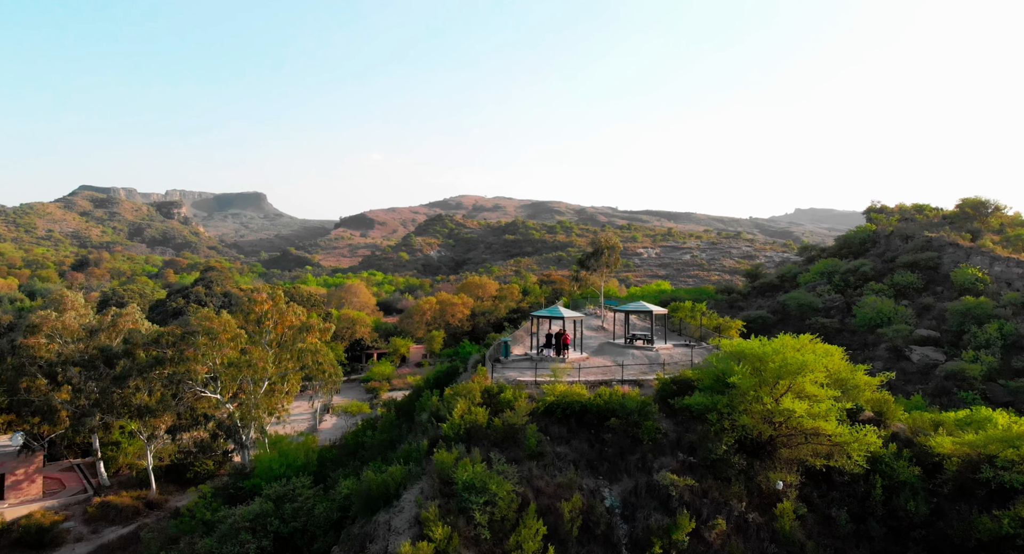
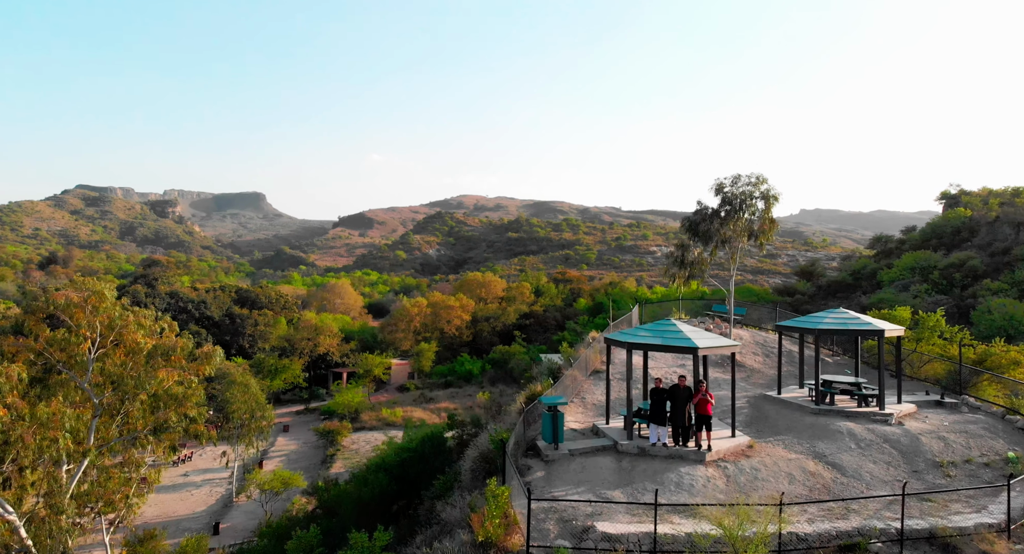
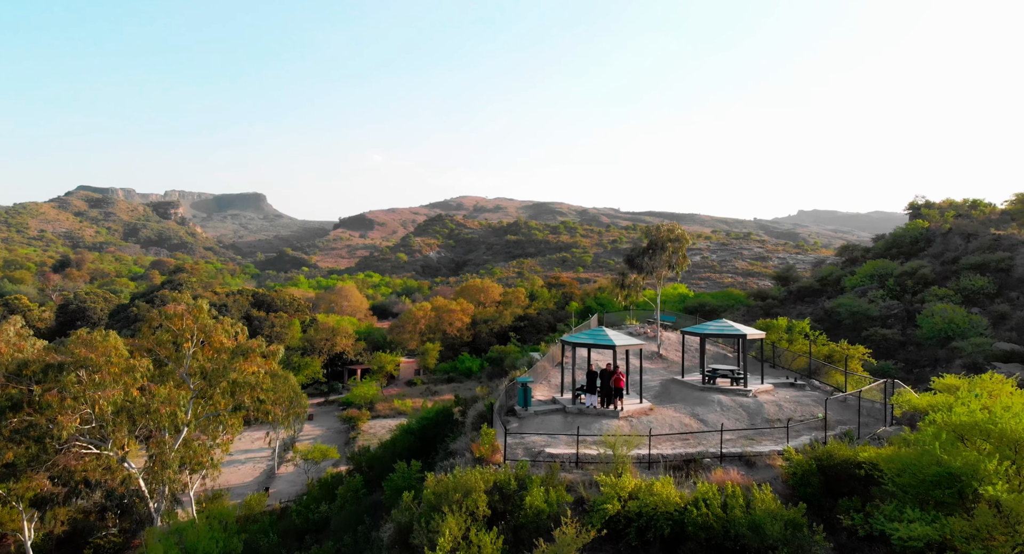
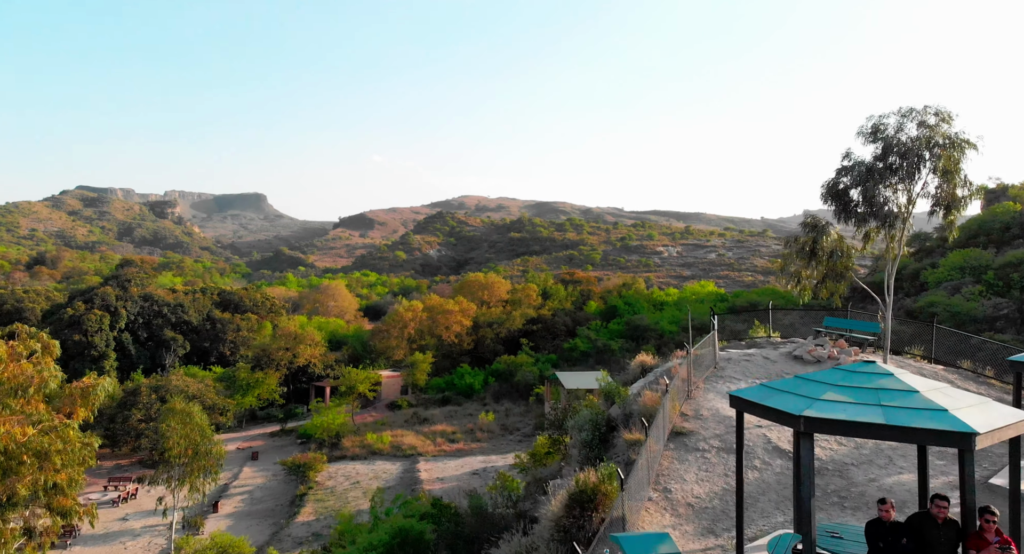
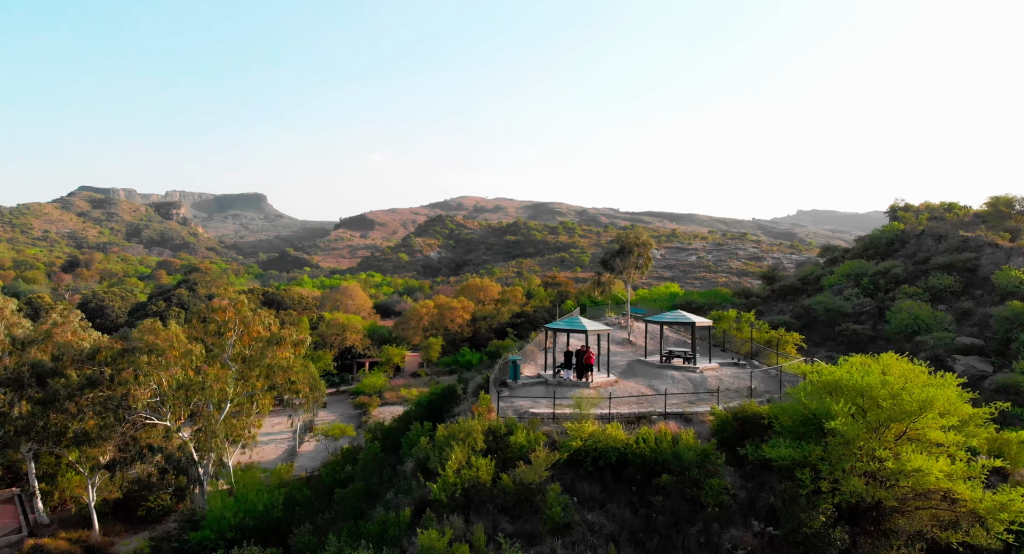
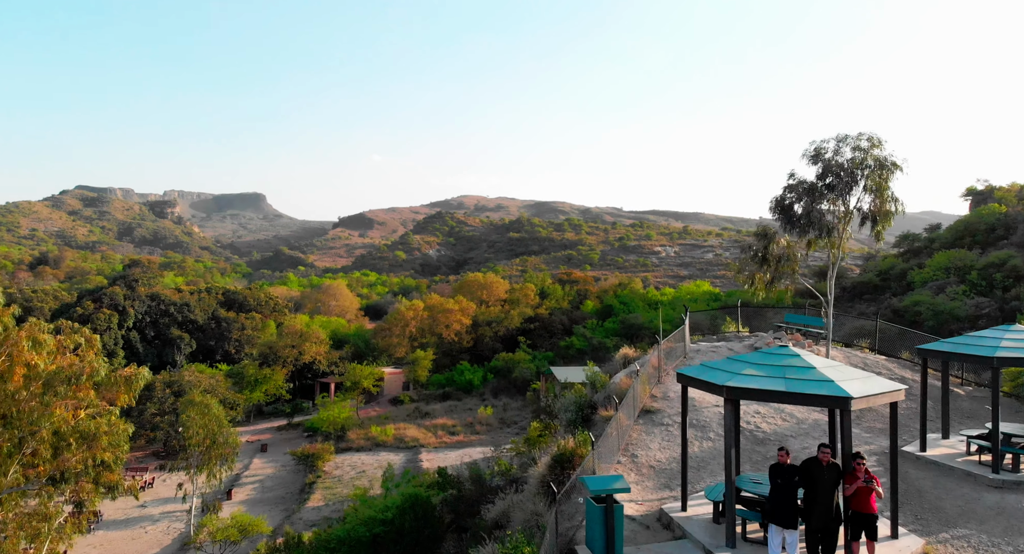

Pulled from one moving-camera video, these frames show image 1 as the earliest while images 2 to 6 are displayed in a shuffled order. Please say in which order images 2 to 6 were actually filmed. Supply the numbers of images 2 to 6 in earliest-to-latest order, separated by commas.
5, 3, 2, 6, 4
